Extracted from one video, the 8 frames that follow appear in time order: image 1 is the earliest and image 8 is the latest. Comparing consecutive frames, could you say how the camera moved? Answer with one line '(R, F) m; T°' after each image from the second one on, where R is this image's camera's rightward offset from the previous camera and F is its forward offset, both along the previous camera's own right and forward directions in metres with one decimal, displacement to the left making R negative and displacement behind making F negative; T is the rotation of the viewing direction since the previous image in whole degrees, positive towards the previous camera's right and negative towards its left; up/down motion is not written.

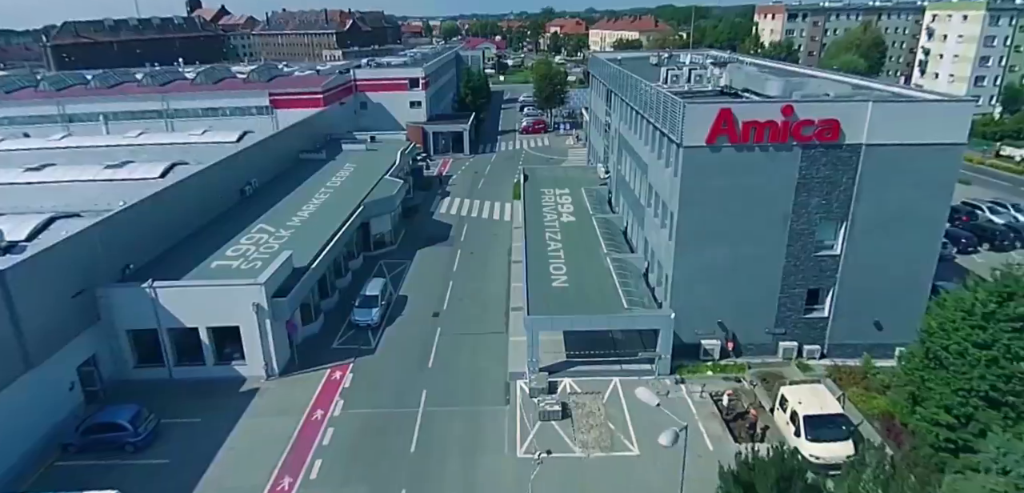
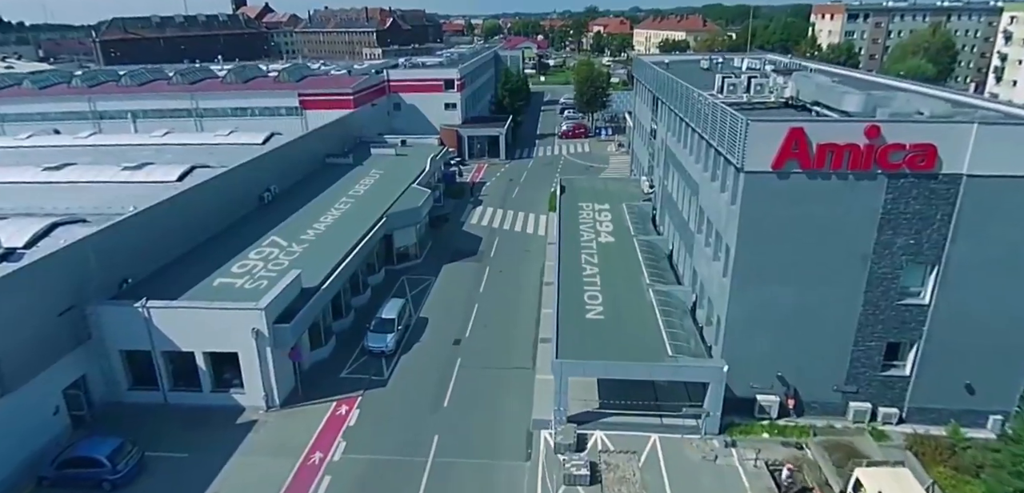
(+0.3, +2.9) m; -4°
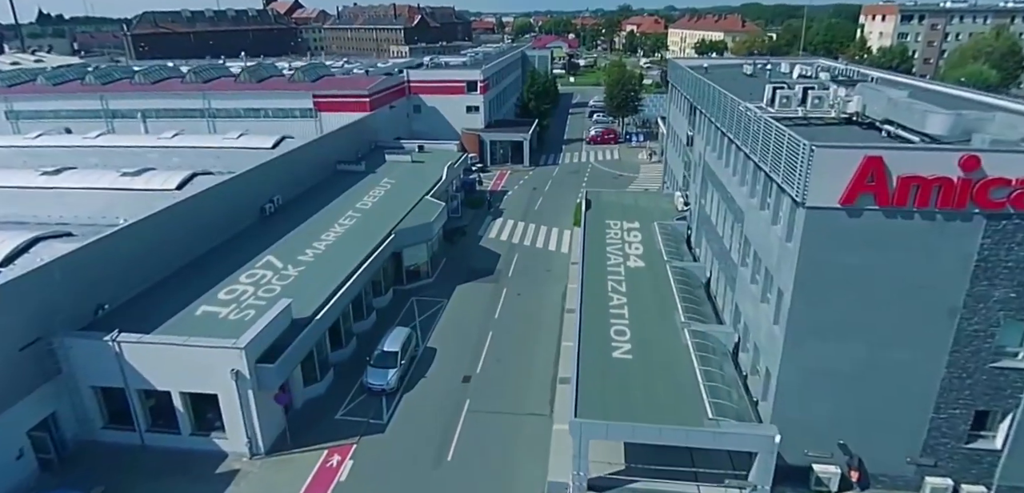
(+0.3, +2.9) m; -2°
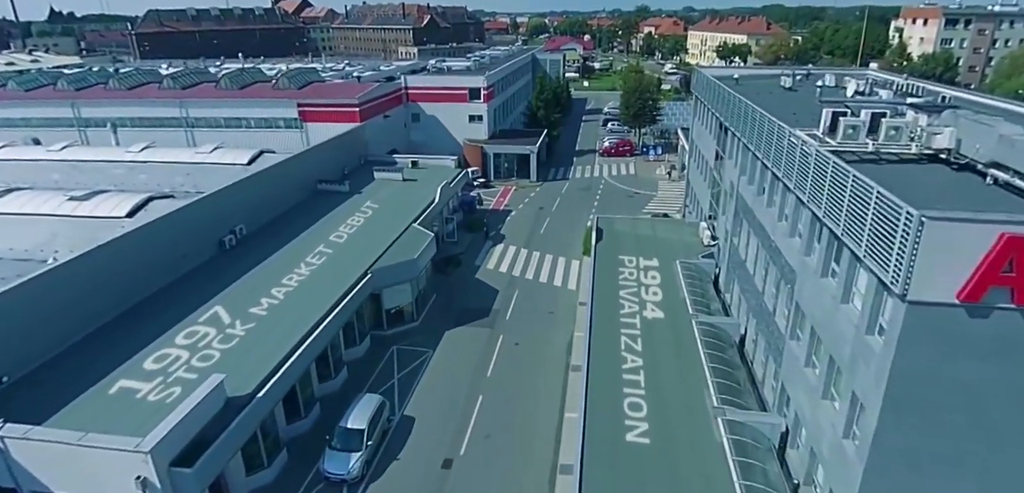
(+0.7, +4.5) m; -1°
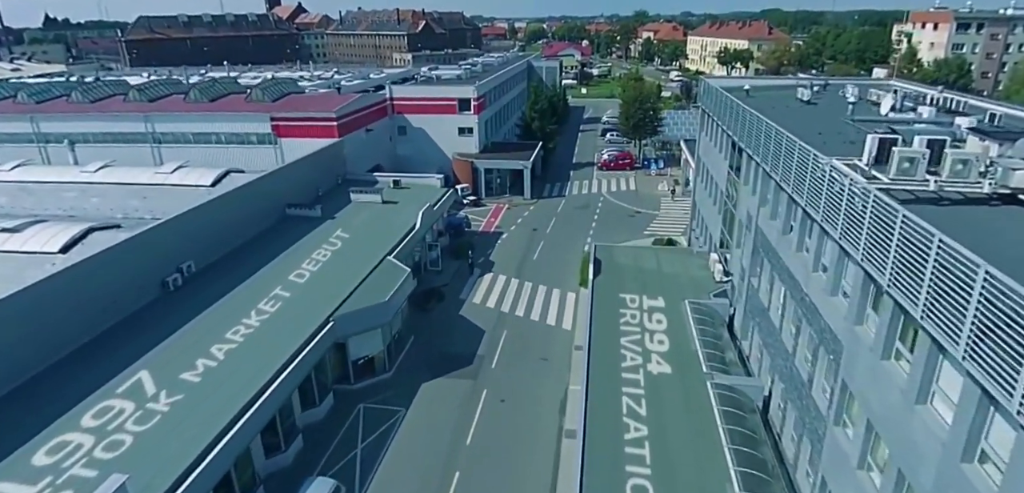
(+0.6, +3.5) m; 0°
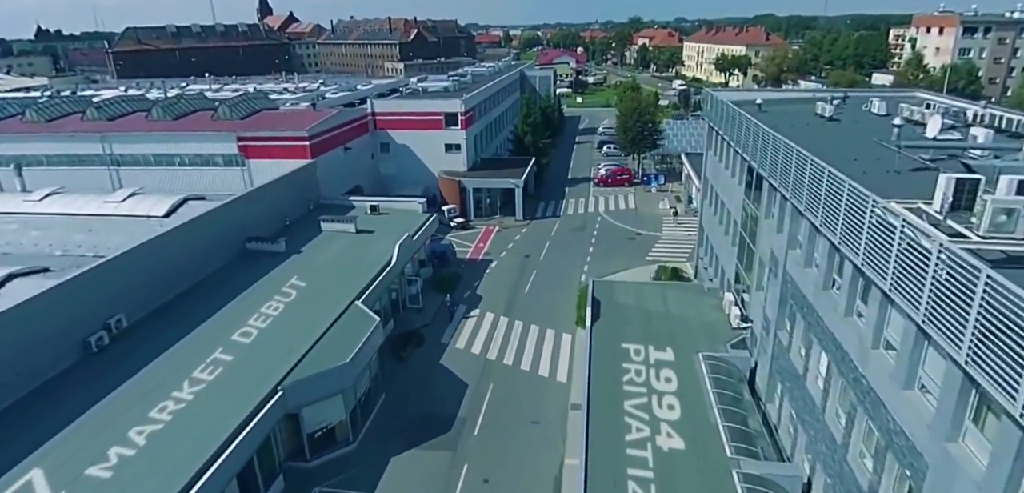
(+0.5, +3.5) m; 0°
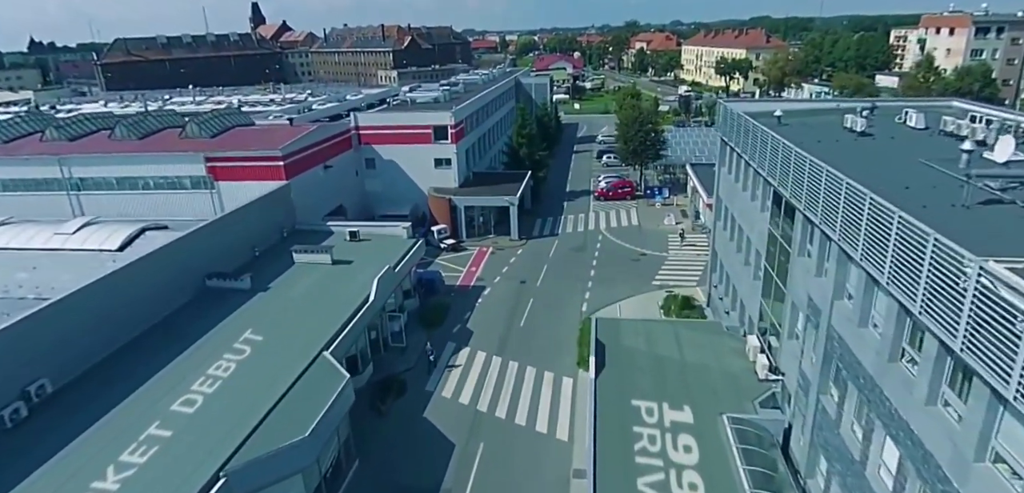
(+0.3, +3.2) m; 0°
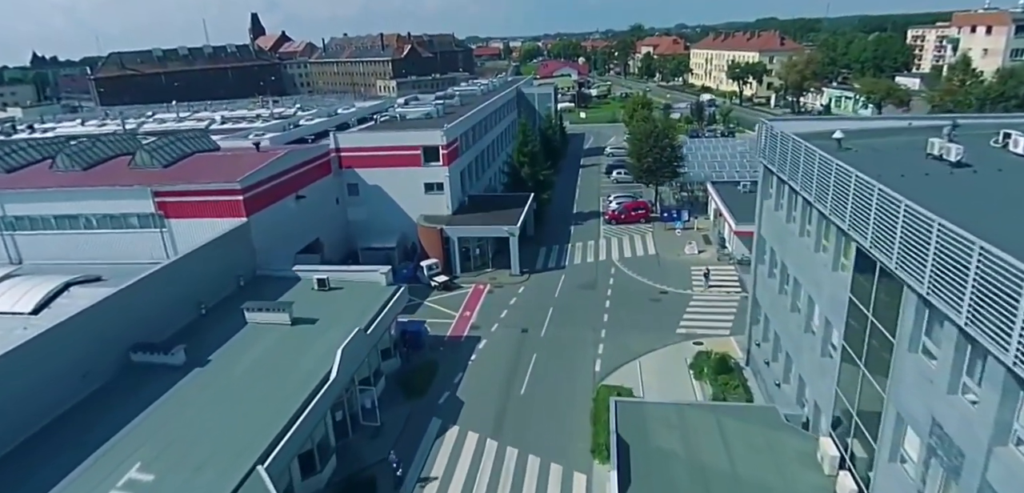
(+0.4, +5.2) m; -1°
